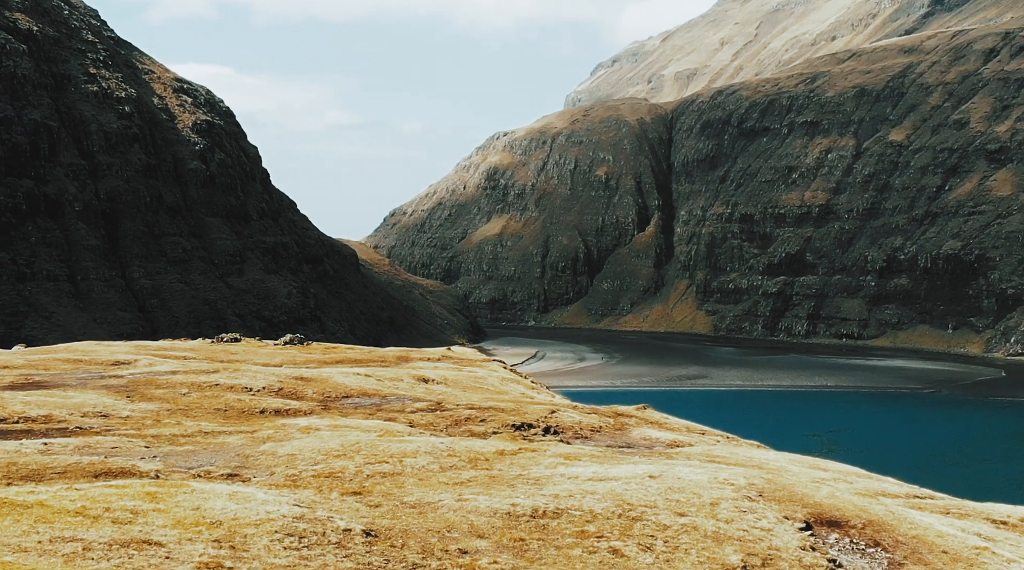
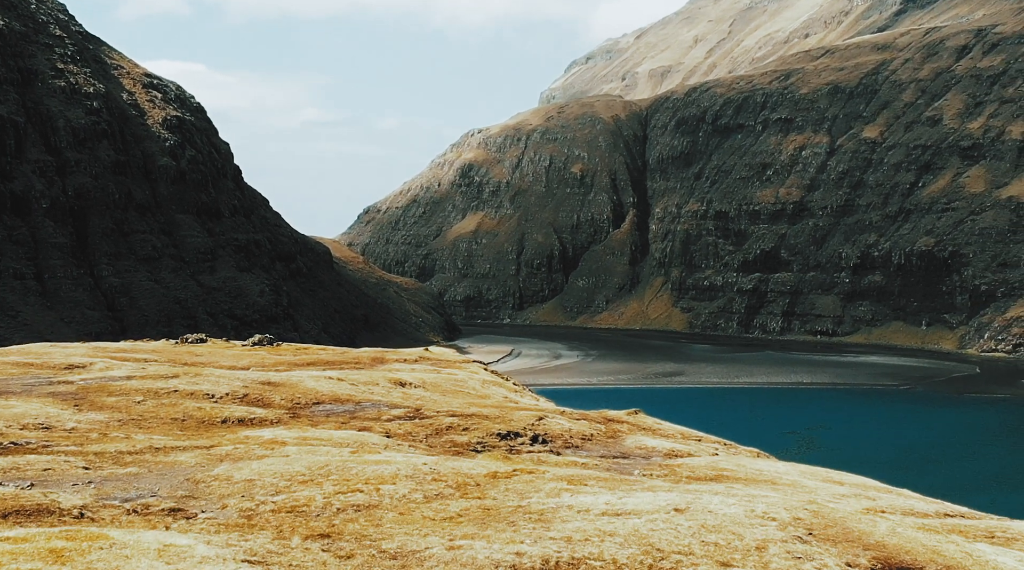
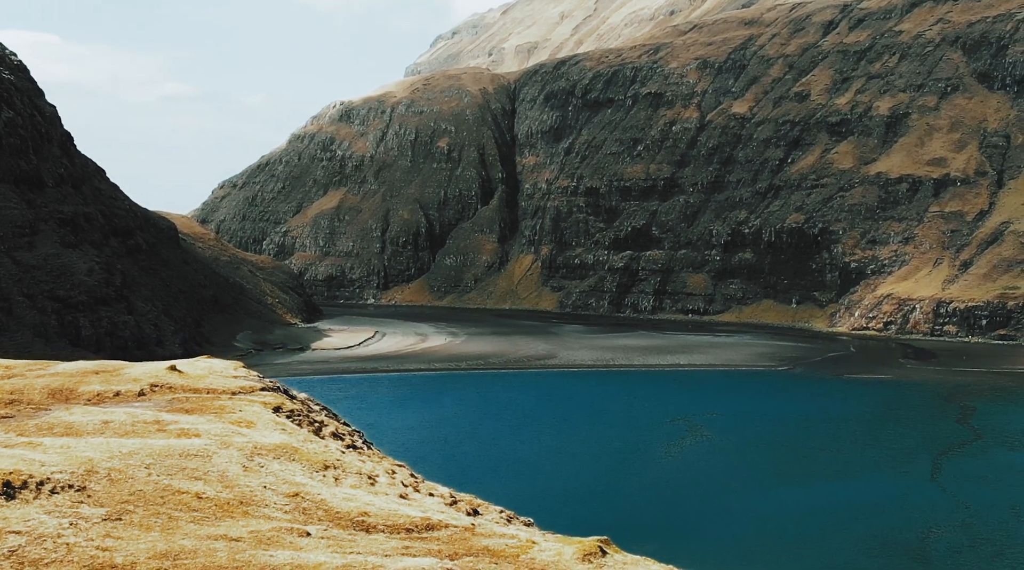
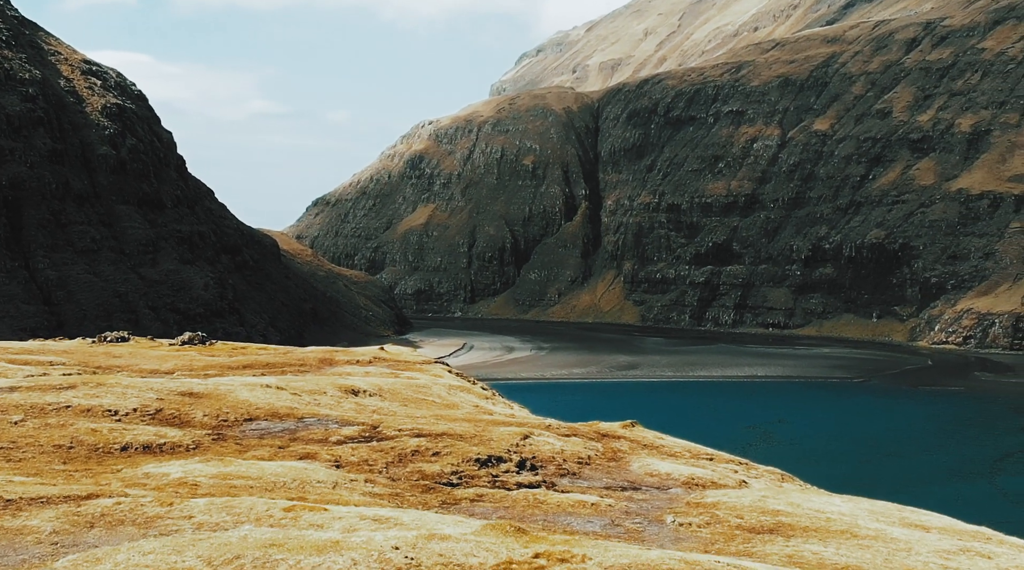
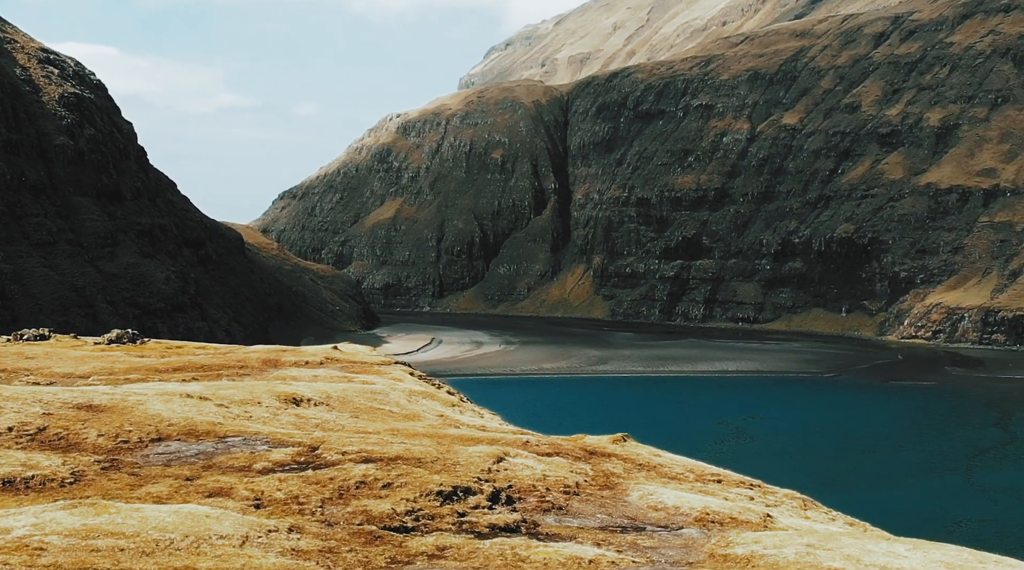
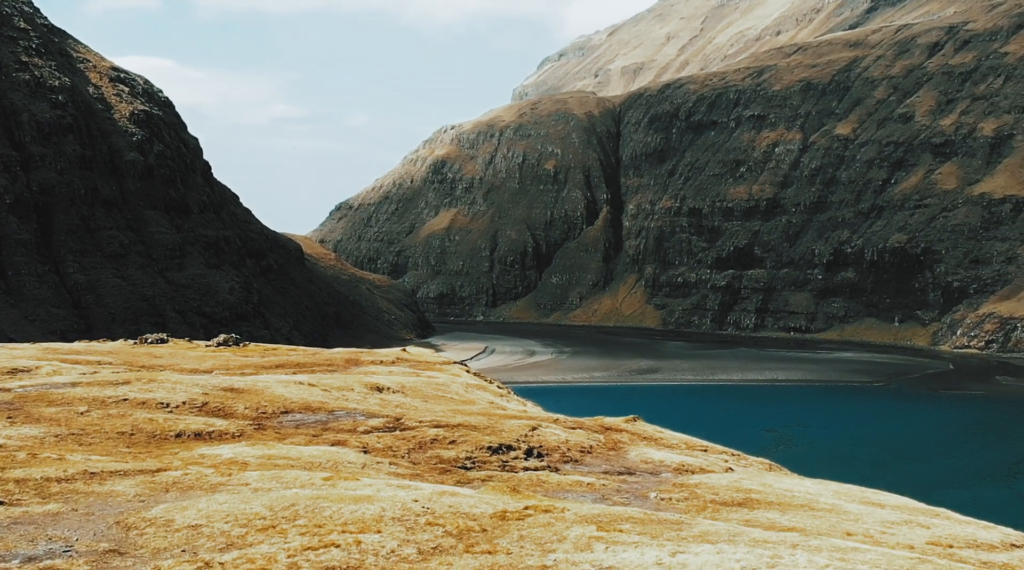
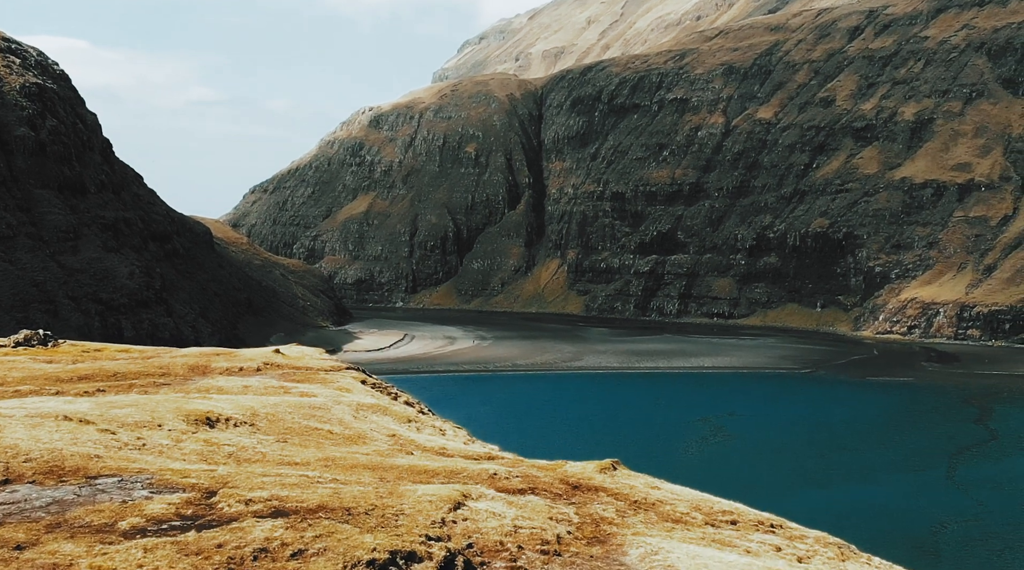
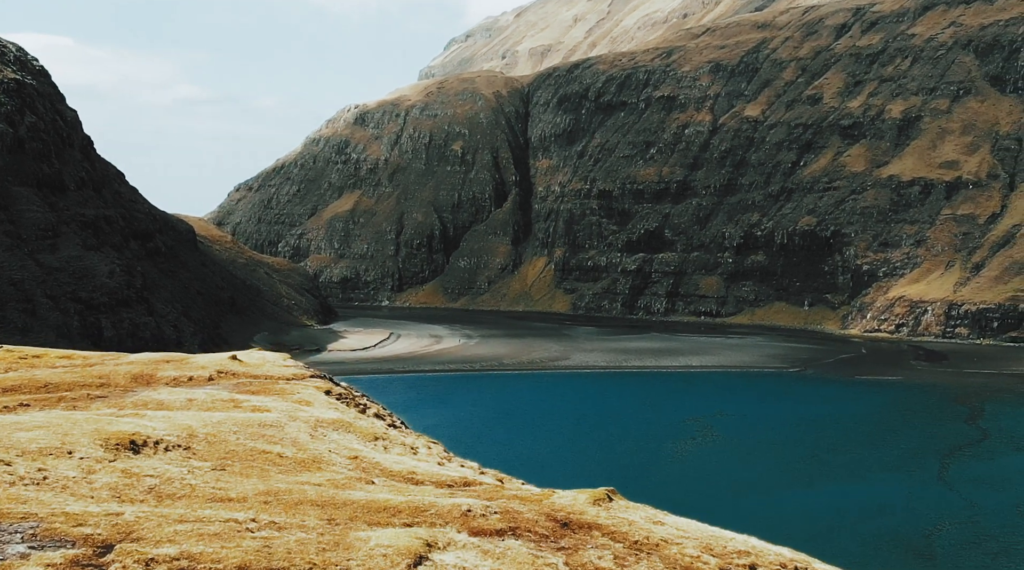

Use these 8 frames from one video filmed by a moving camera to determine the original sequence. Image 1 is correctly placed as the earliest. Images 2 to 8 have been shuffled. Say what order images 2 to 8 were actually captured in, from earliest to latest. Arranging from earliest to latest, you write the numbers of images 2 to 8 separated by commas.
2, 6, 4, 5, 7, 8, 3
